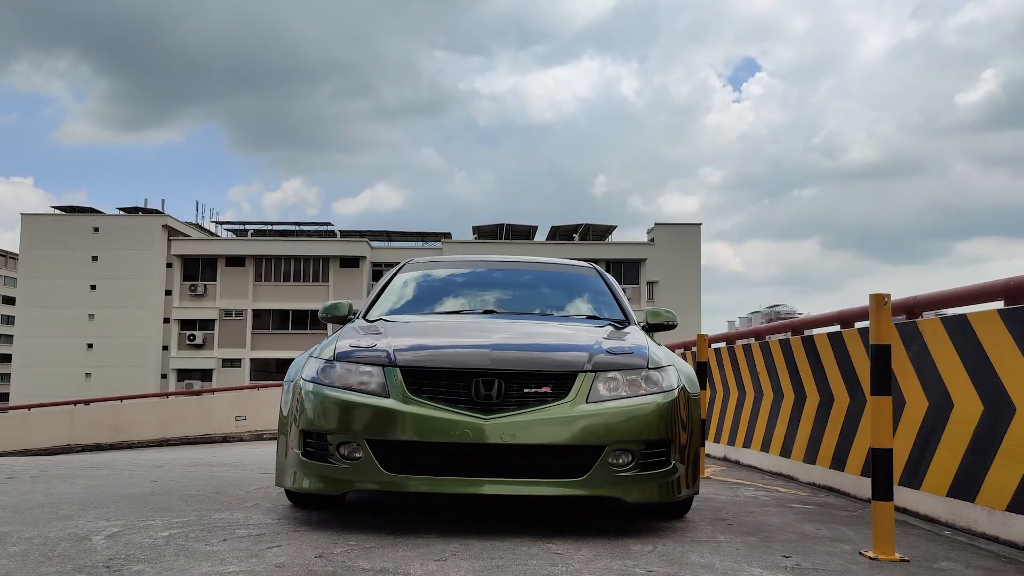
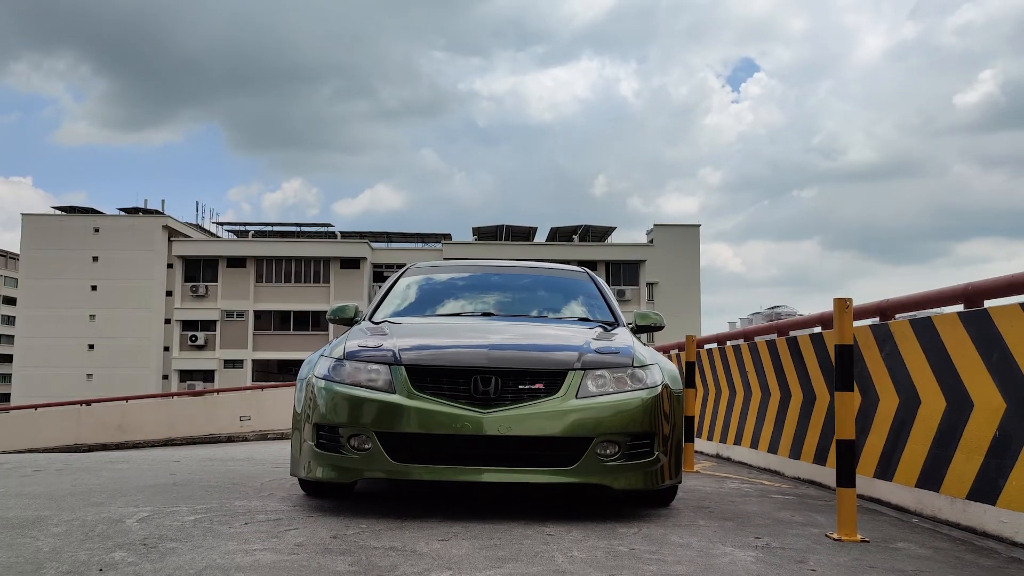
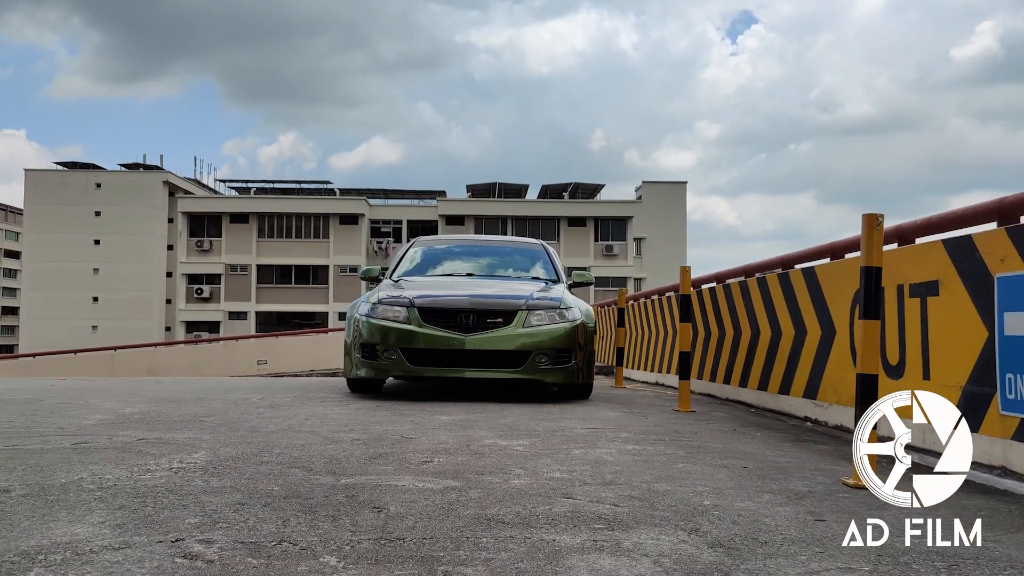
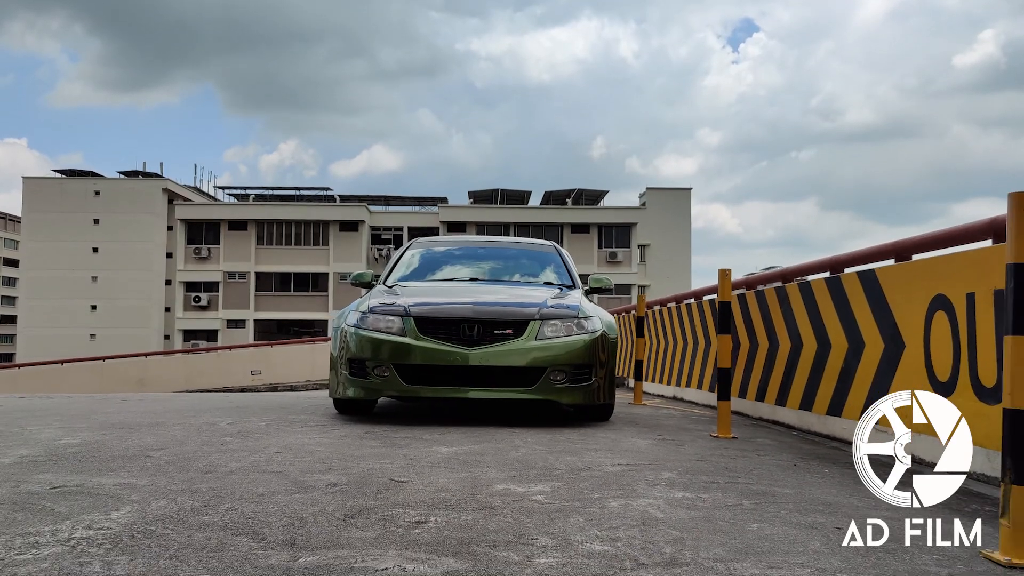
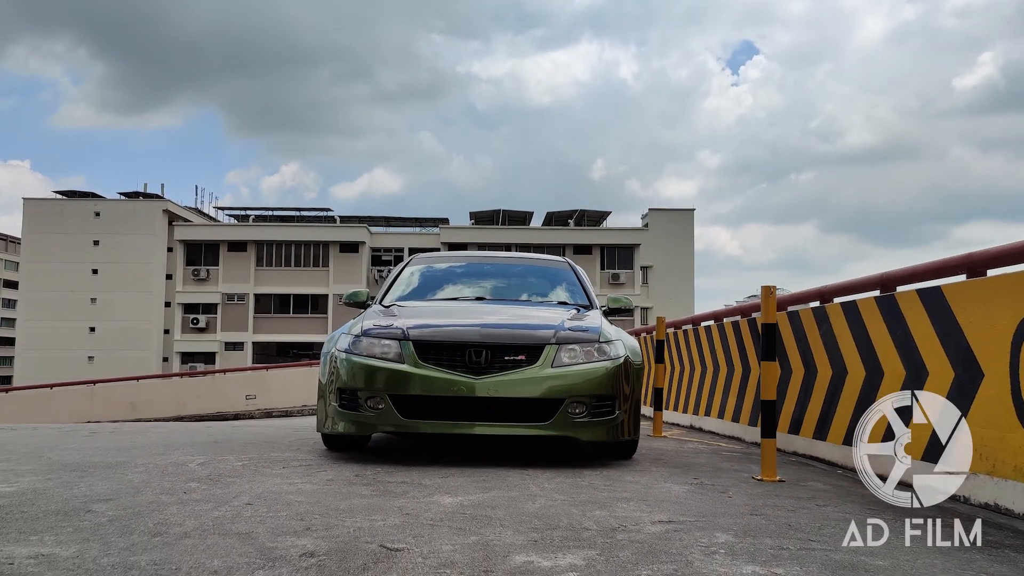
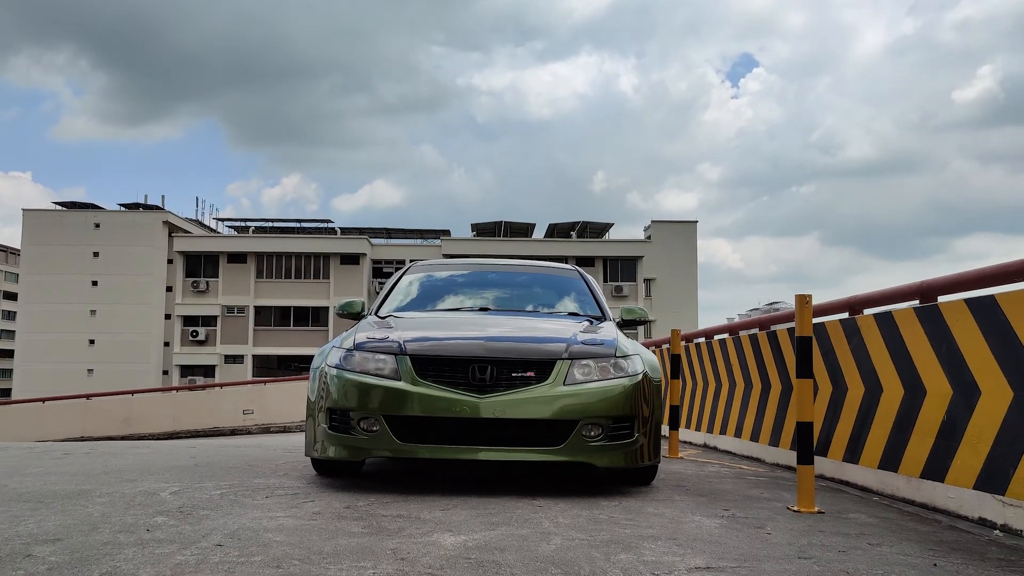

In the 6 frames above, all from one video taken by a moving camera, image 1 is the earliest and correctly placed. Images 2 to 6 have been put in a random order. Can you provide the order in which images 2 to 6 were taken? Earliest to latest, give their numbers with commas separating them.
2, 6, 5, 4, 3
